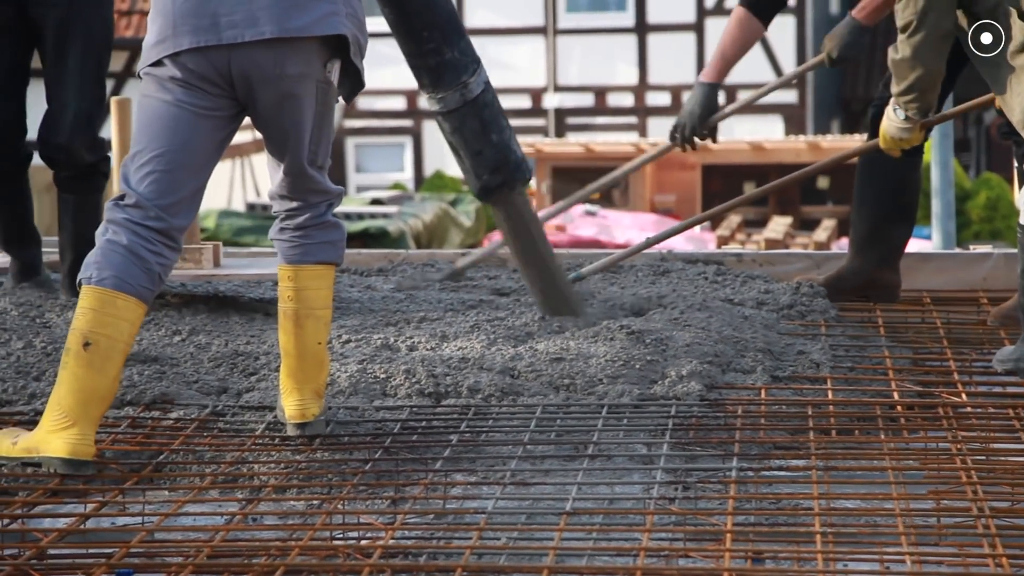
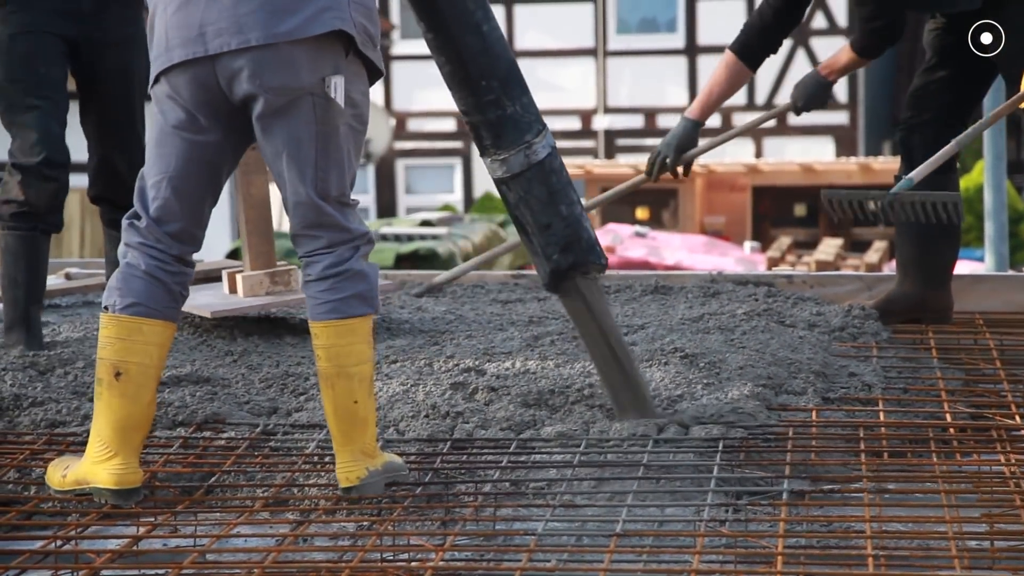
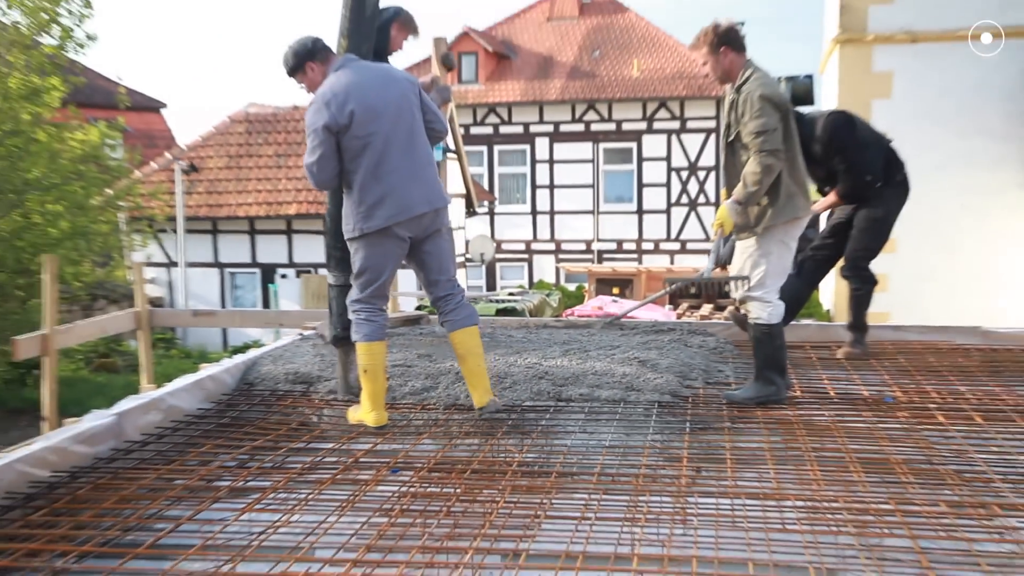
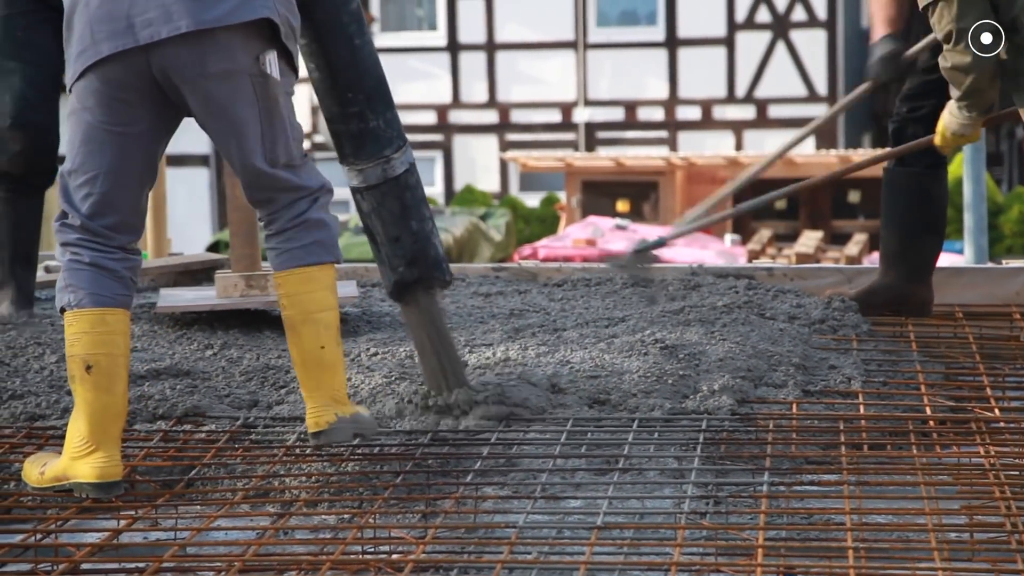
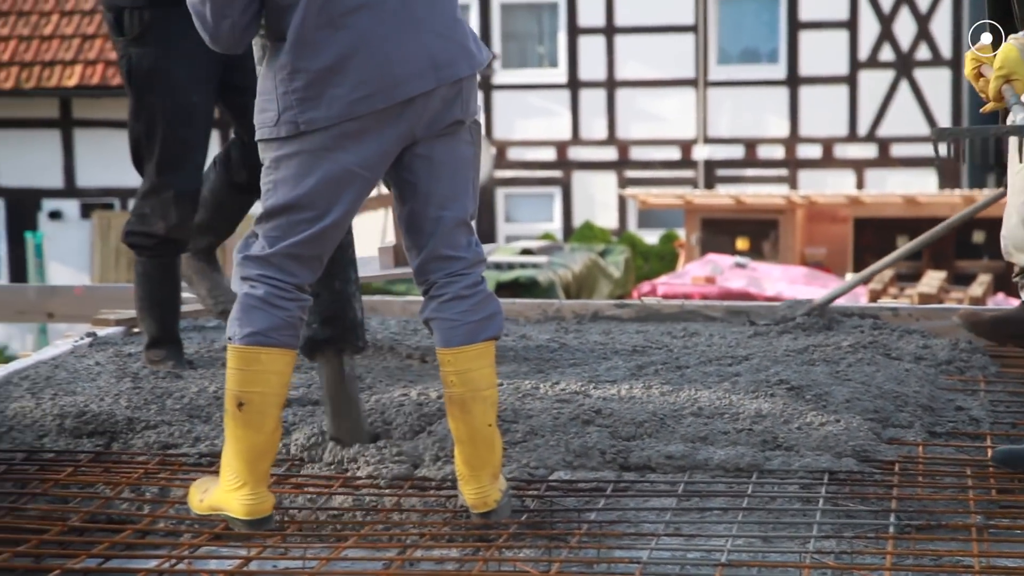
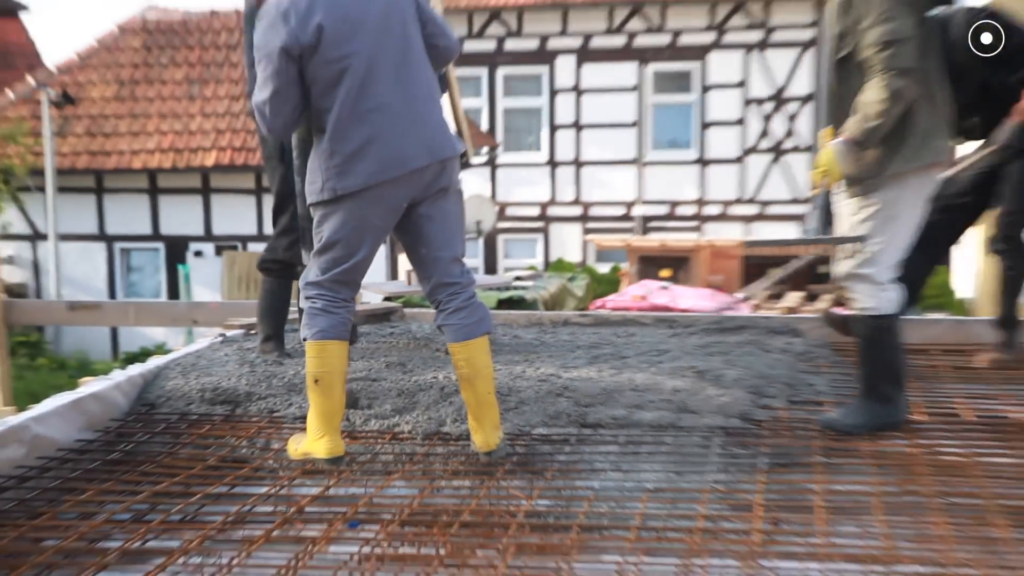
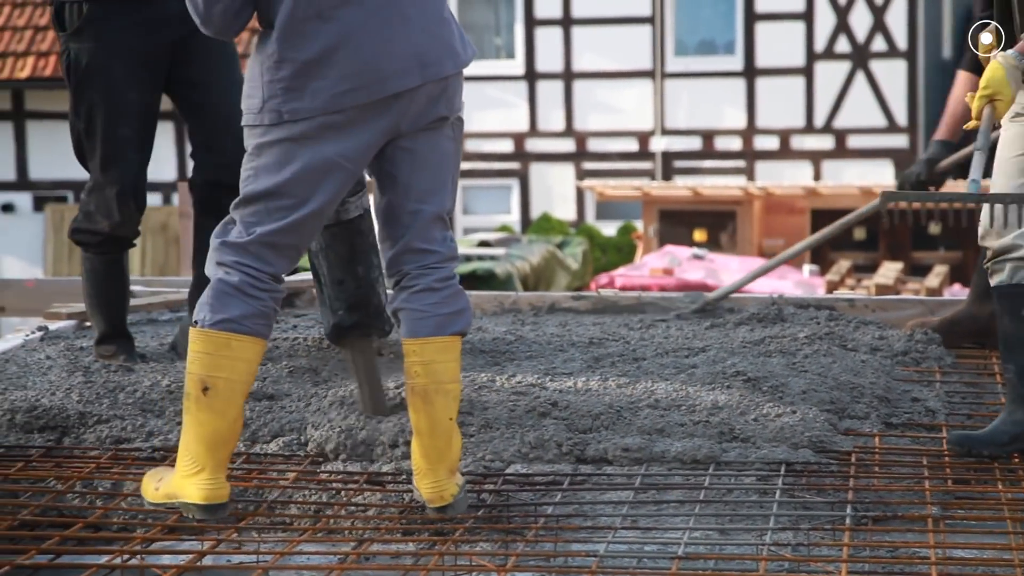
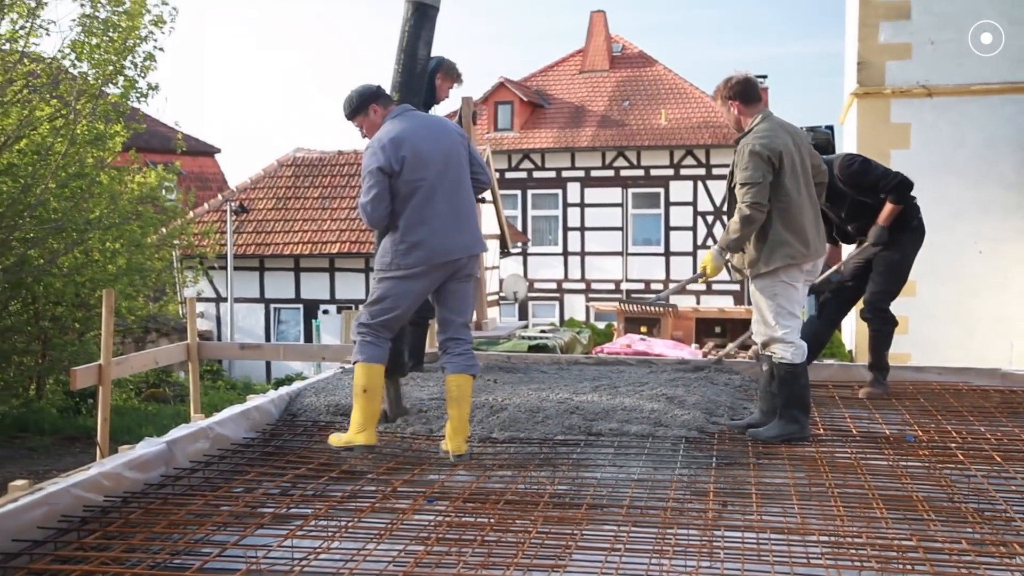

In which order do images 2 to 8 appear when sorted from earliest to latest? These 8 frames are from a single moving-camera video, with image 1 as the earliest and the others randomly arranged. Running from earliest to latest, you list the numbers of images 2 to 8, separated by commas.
4, 2, 7, 5, 6, 3, 8
